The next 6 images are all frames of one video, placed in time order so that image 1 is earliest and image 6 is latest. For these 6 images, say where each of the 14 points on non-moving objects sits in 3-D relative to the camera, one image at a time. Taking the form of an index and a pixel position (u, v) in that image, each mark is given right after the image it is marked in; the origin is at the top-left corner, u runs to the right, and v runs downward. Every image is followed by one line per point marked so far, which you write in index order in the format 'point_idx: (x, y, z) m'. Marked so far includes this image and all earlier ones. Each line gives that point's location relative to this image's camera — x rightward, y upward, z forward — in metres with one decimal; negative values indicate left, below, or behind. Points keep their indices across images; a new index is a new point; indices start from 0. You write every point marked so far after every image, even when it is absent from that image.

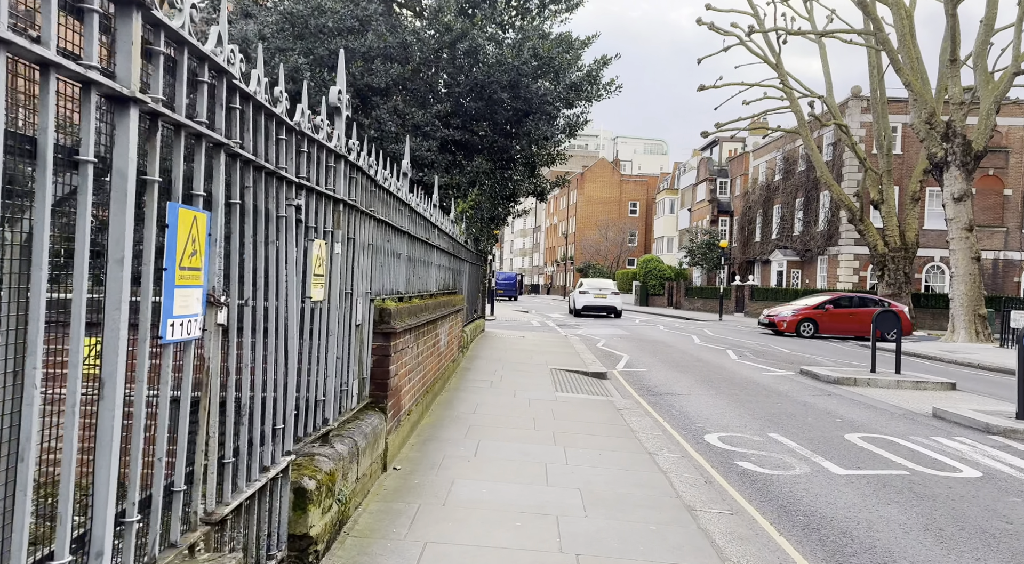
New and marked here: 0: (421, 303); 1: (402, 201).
0: (-0.8, -0.2, +6.8) m
1: (-0.9, +0.6, +6.3) m
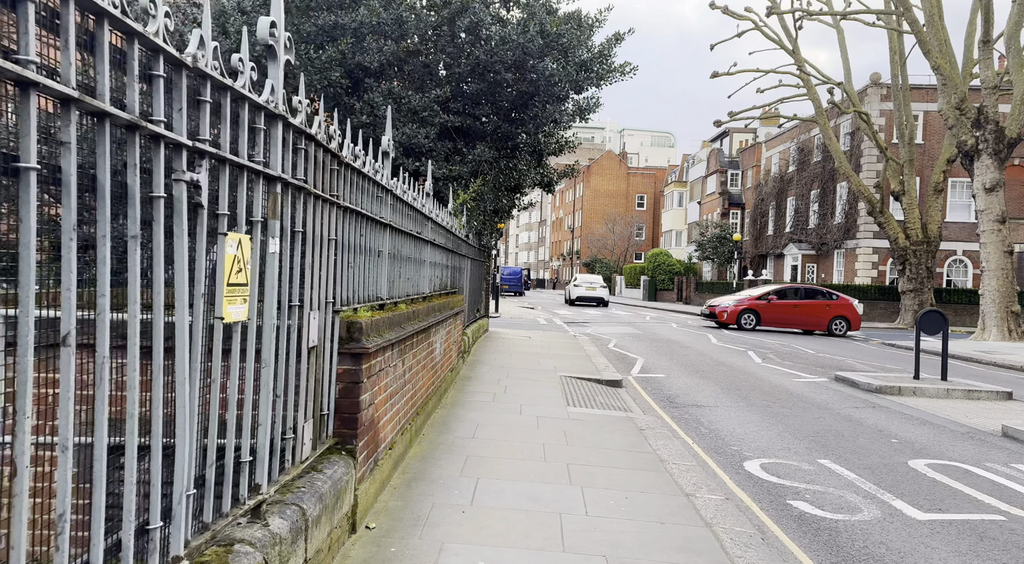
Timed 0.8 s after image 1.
0: (-0.8, -0.2, +5.7) m
1: (-0.8, +0.6, +5.1) m
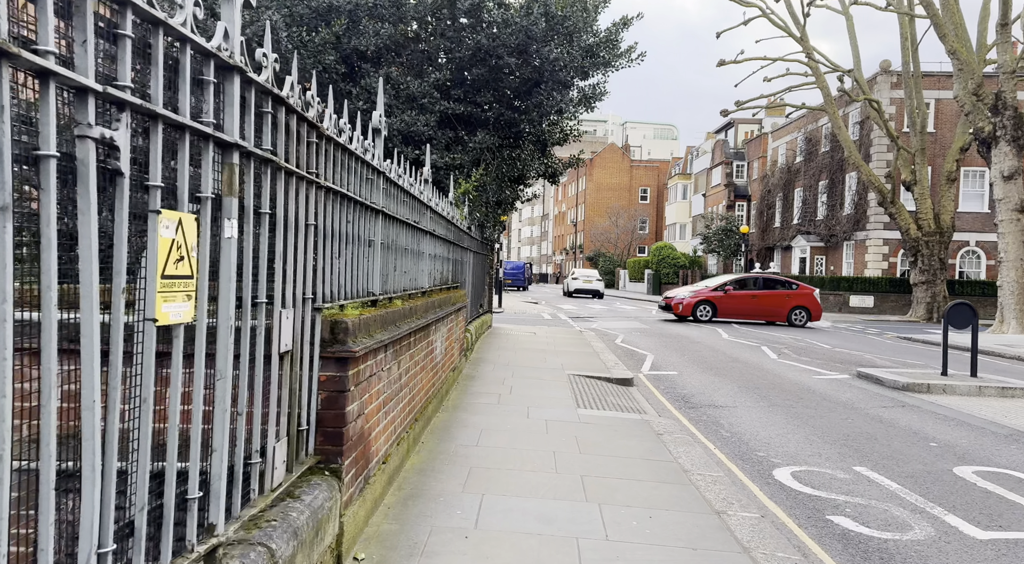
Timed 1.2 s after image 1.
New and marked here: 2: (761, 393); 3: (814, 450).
0: (-0.7, -0.2, +5.2) m
1: (-0.8, +0.7, +4.6) m
2: (+3.2, -1.4, +10.0) m
3: (+2.7, -1.5, +6.8) m
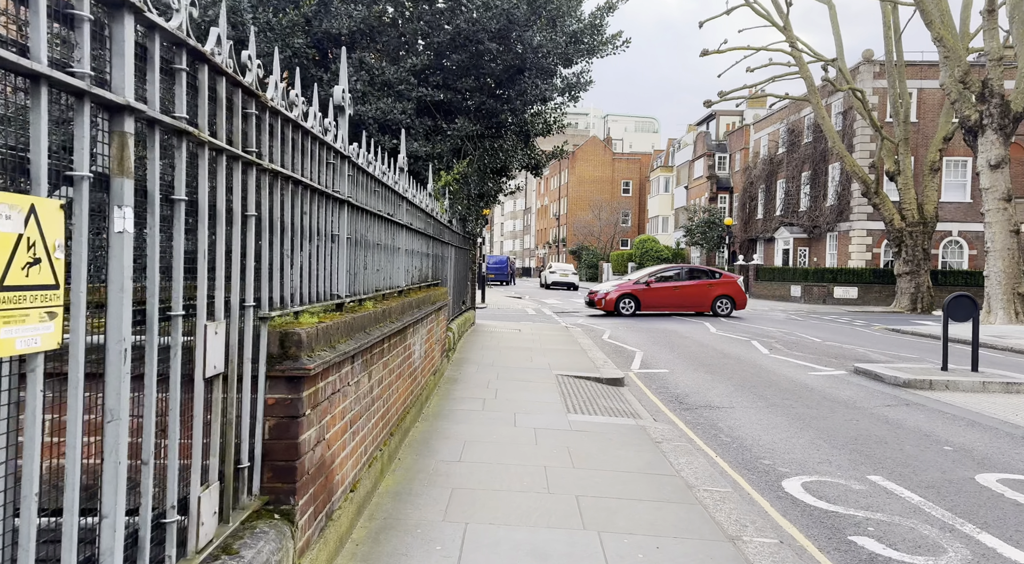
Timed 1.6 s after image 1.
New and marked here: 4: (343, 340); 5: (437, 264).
0: (-0.8, -0.2, +4.6) m
1: (-0.9, +0.7, +4.0) m
2: (+3.0, -1.3, +9.5) m
3: (+2.5, -1.4, +6.4) m
4: (-0.8, -0.3, +3.5) m
5: (-0.9, +0.2, +9.9) m
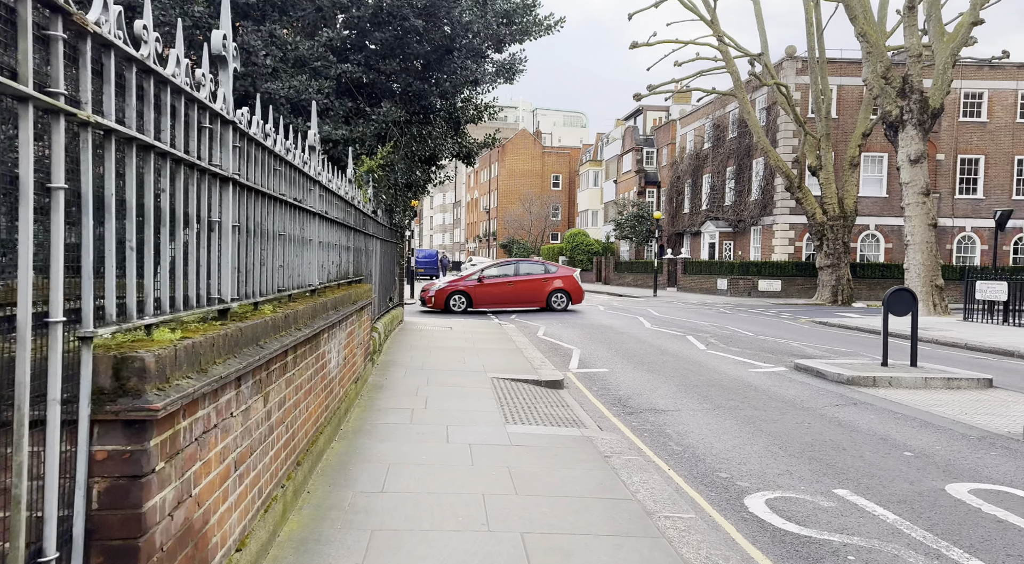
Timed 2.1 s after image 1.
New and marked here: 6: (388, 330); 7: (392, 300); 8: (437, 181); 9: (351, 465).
0: (-1.1, -0.1, +3.8) m
1: (-1.2, +0.7, +3.2) m
2: (+2.2, -1.3, +9.0) m
3: (+2.0, -1.4, +5.9) m
4: (-1.0, -0.3, +2.7) m
5: (-1.8, +0.3, +9.0) m
6: (-2.0, -0.7, +12.5) m
7: (-2.3, -0.3, +14.7) m
8: (-1.6, +2.3, +17.2) m
9: (-1.0, -1.1, +4.8) m
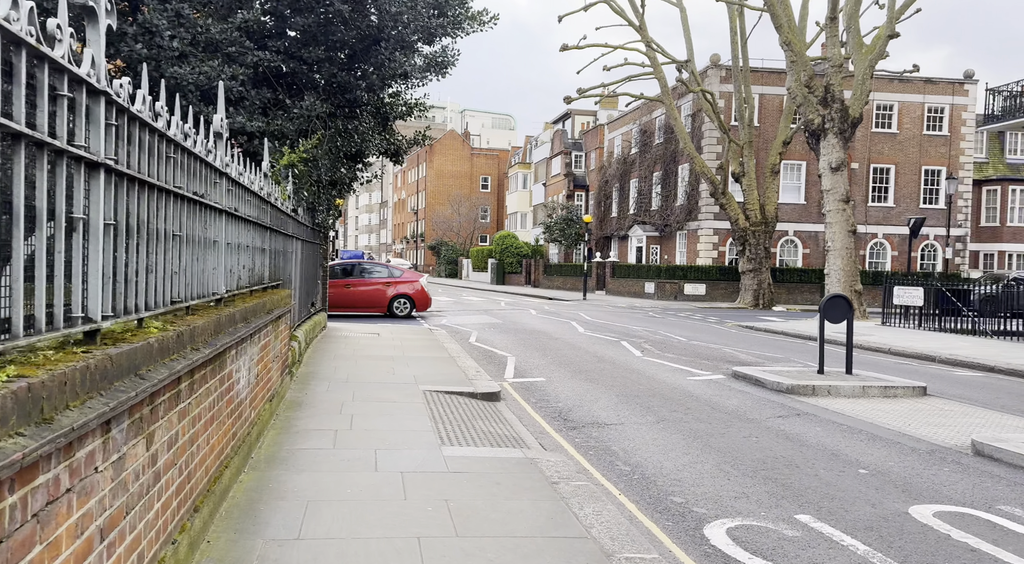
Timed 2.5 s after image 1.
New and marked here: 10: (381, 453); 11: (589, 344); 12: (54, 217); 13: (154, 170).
0: (-1.4, -0.2, +3.1) m
1: (-1.3, +0.6, +2.5) m
2: (+1.5, -1.3, +8.6) m
3: (+1.6, -1.4, +5.5) m
4: (-1.1, -0.3, +2.1) m
5: (-2.5, +0.2, +8.3) m
6: (-3.0, -0.8, +11.7) m
7: (-3.5, -0.4, +13.8) m
8: (-3.1, +2.2, +16.4) m
9: (-1.3, -1.2, +4.2) m
10: (-0.9, -1.2, +5.5) m
11: (+1.5, -1.2, +14.6) m
12: (-1.3, +0.2, +2.2) m
13: (-1.5, +0.5, +3.2) m
